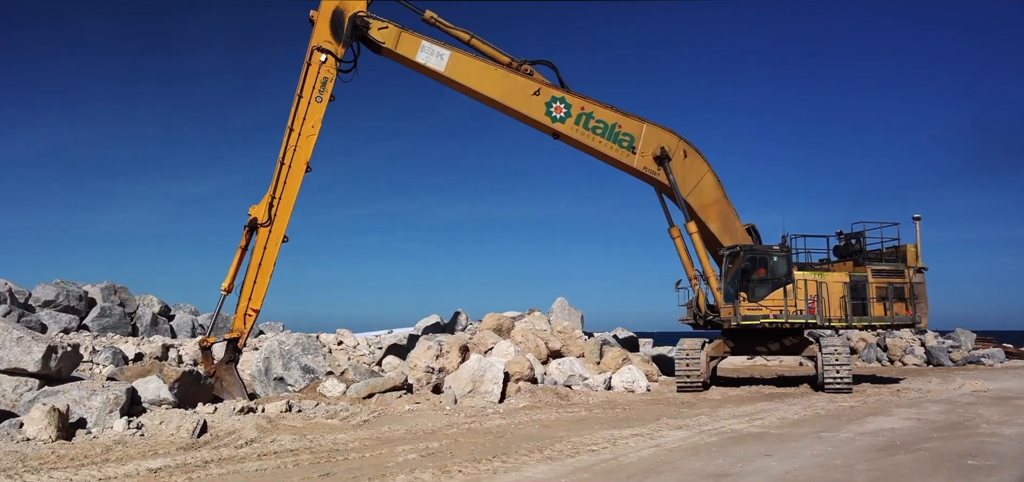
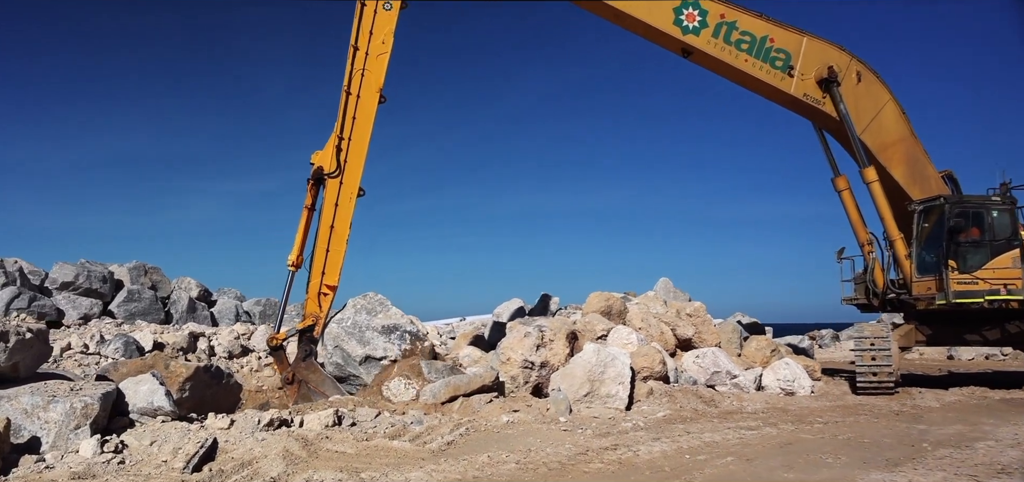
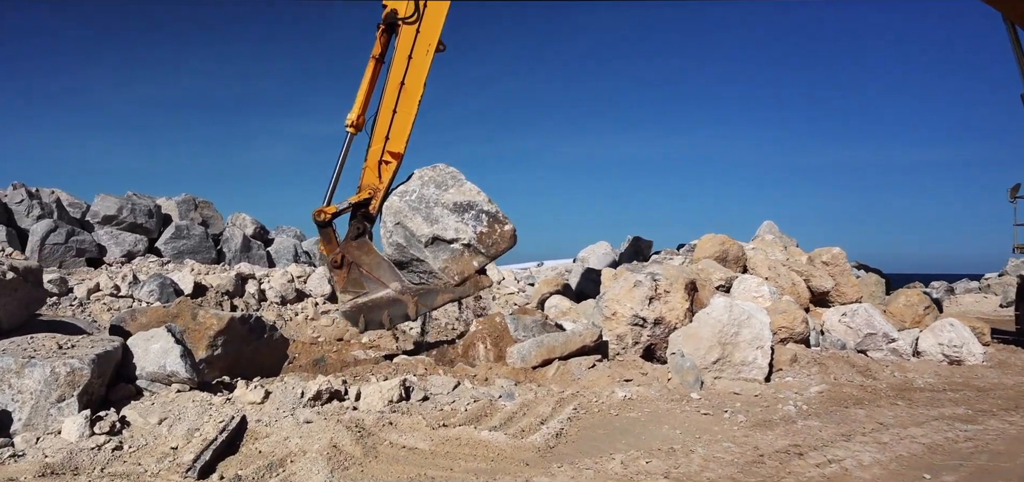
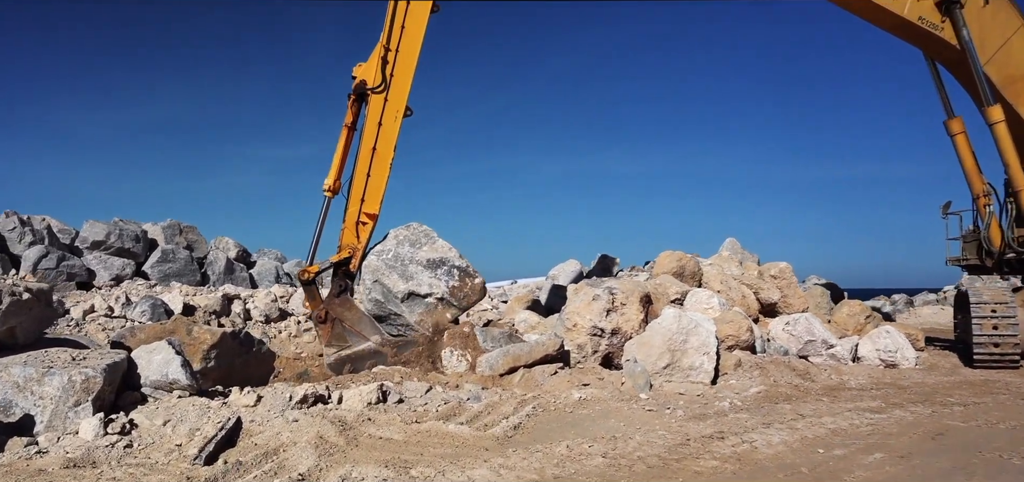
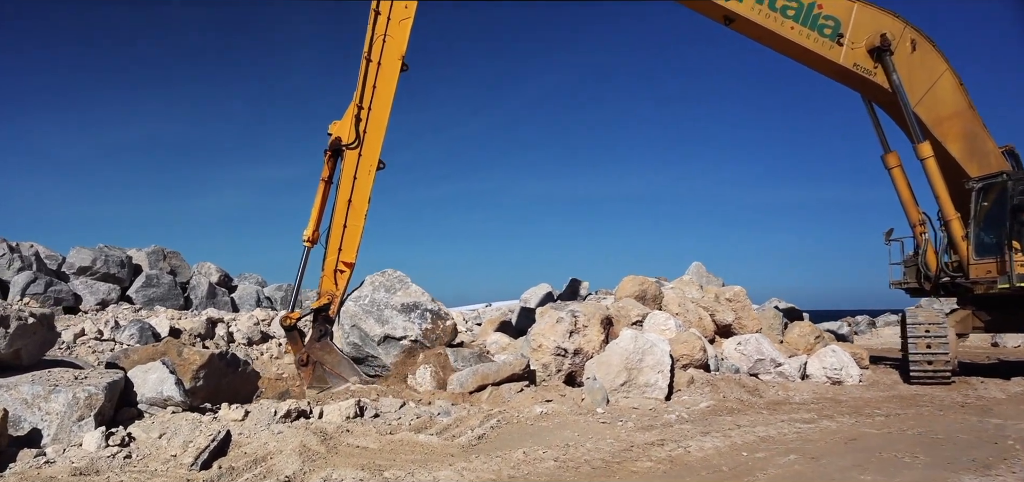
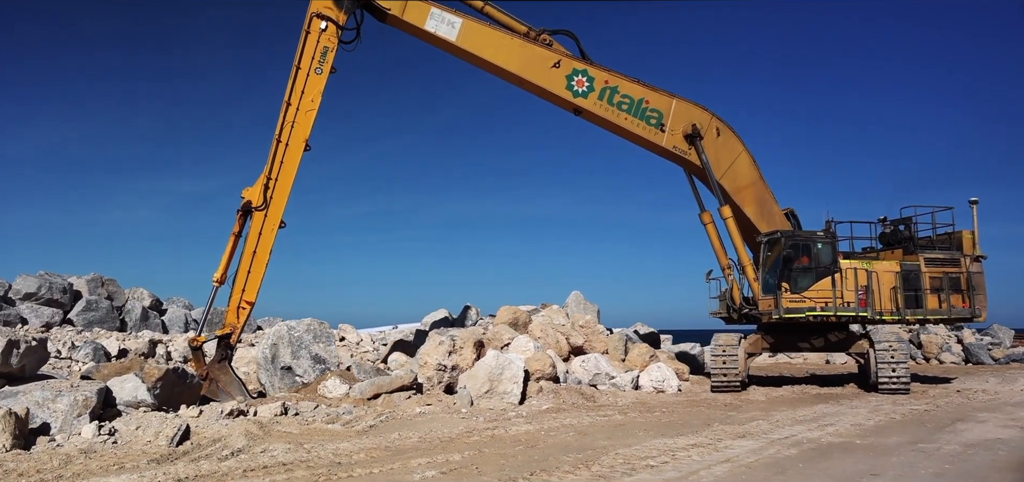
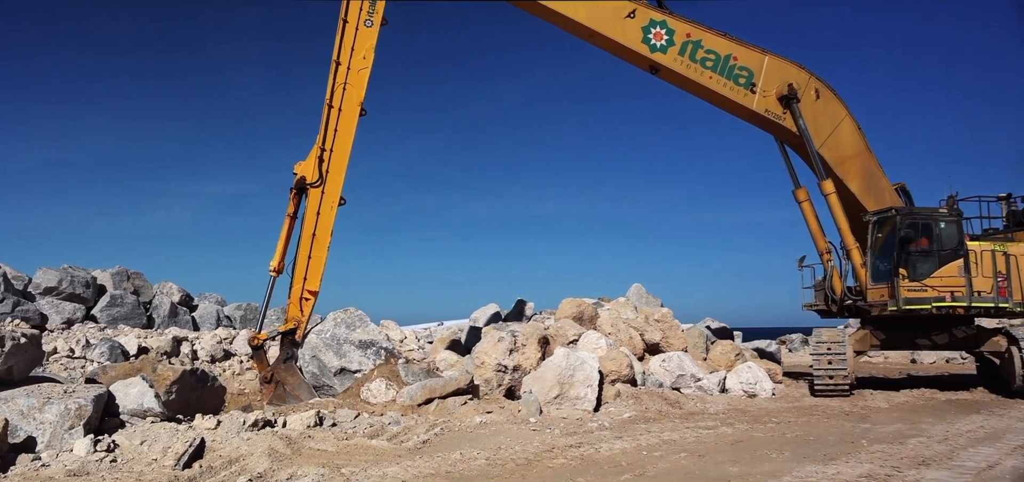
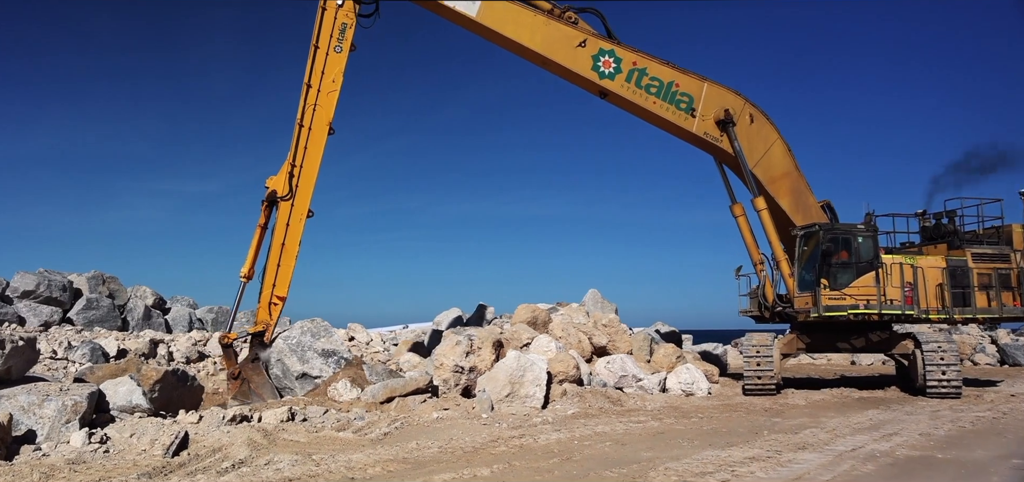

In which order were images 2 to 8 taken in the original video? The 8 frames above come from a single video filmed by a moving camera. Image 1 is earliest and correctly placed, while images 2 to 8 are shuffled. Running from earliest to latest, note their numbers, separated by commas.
6, 8, 7, 2, 5, 4, 3
